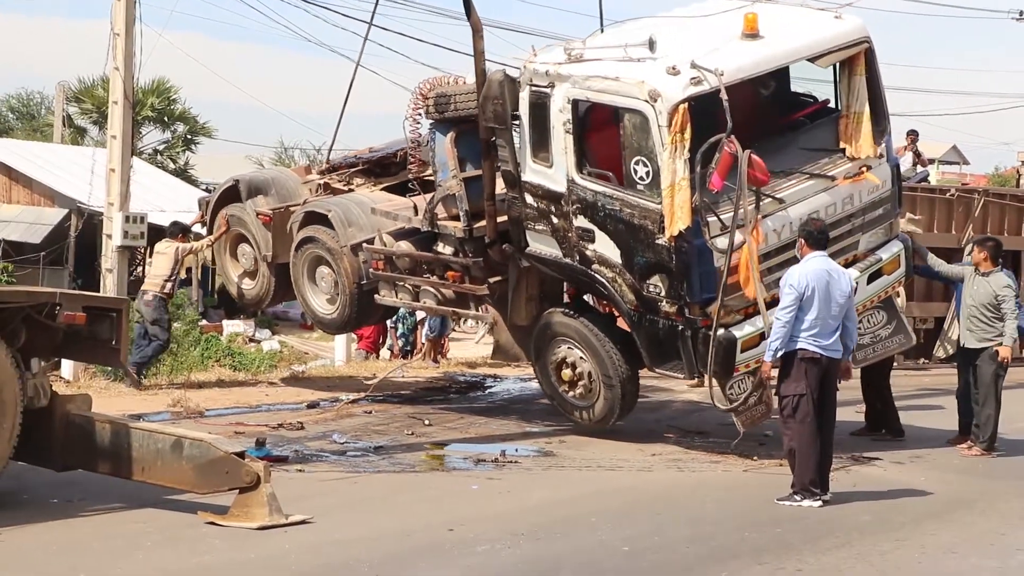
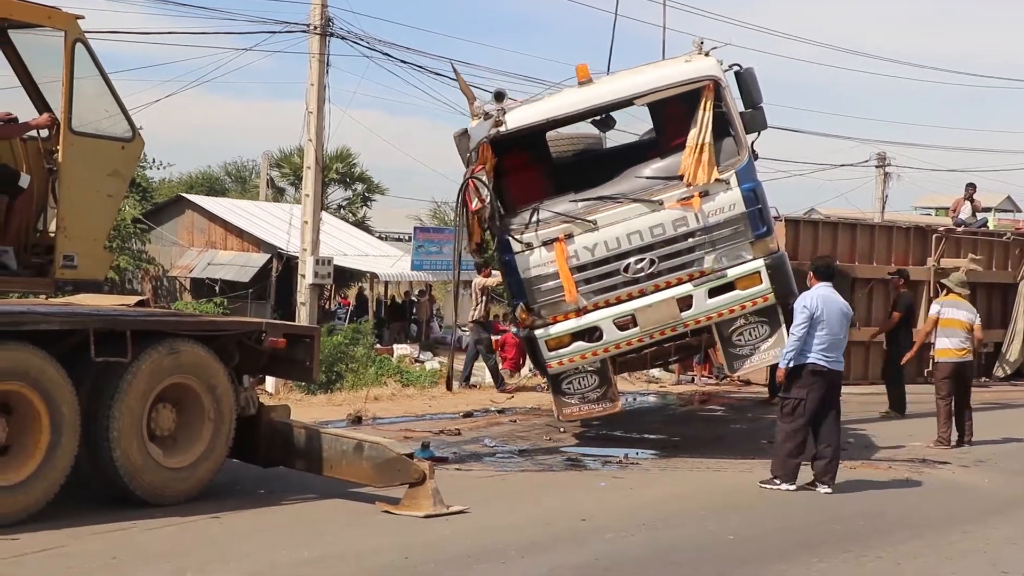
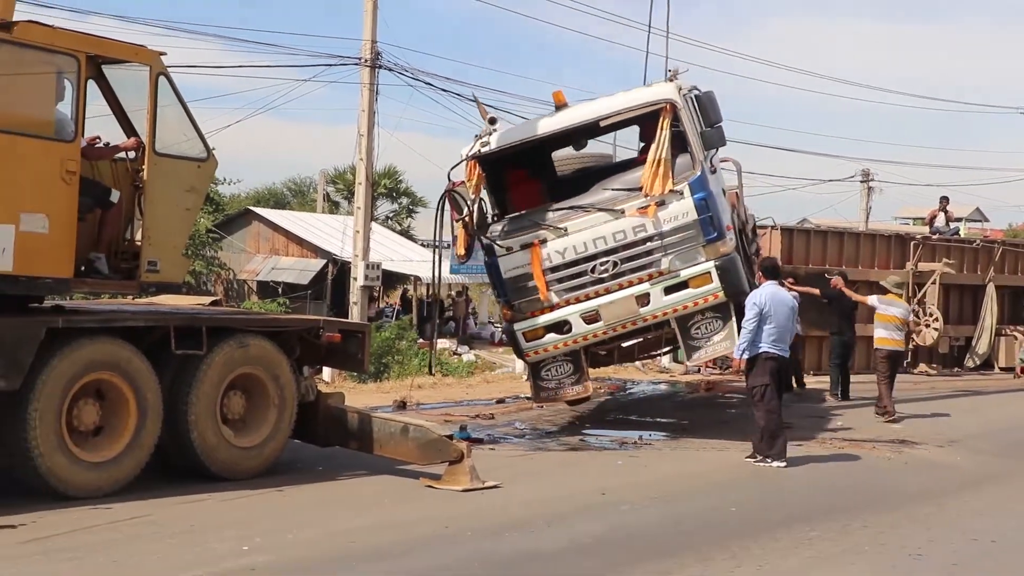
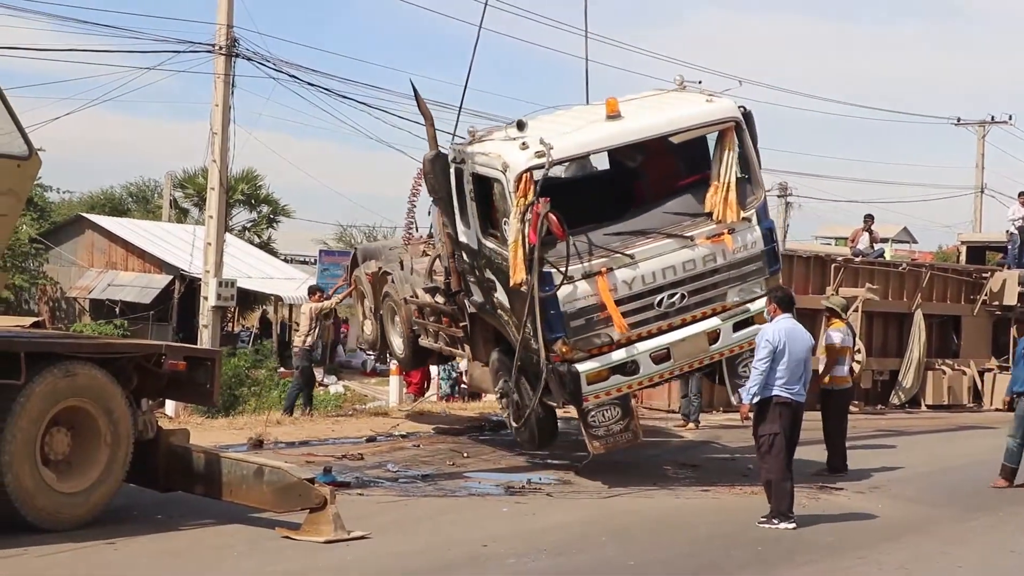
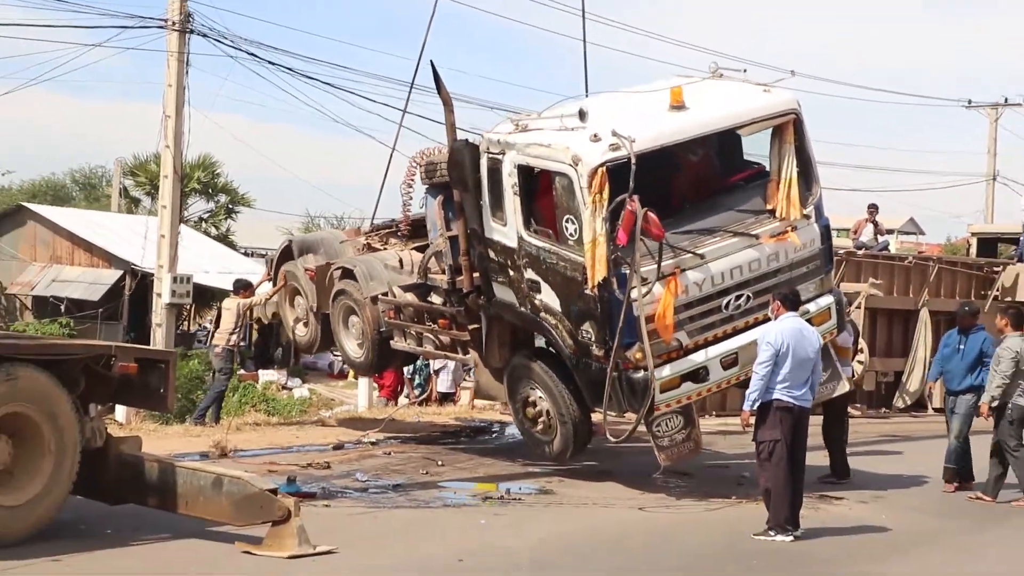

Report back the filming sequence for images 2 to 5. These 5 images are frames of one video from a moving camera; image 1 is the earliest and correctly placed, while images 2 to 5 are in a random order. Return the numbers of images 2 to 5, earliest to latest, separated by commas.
5, 4, 2, 3
